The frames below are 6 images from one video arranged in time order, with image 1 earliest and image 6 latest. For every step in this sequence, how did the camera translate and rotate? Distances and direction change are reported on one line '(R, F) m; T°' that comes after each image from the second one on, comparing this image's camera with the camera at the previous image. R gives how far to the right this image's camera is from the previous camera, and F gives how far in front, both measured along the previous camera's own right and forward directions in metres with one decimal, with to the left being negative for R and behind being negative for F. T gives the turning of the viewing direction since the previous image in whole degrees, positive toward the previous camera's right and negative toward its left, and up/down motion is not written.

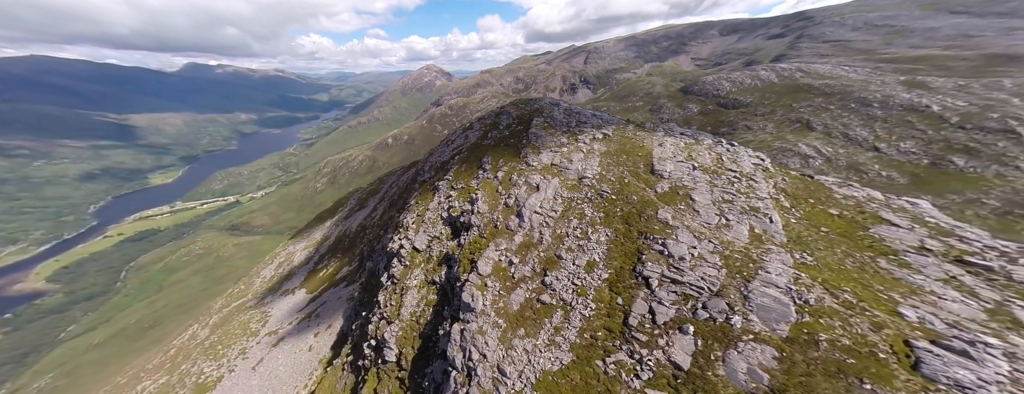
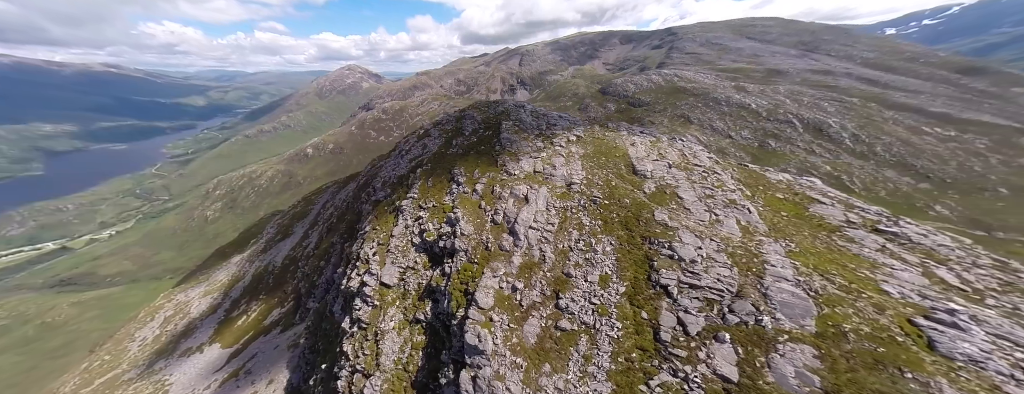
(-6.5, +4.7) m; +12°
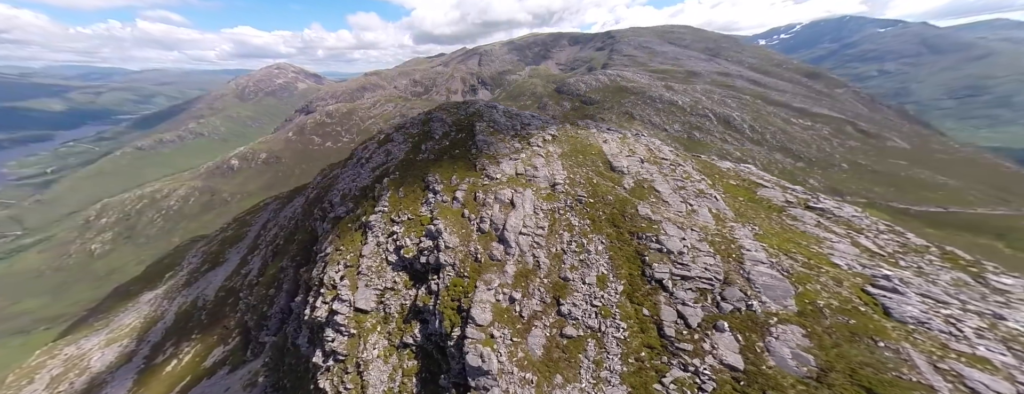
(-3.9, +1.8) m; +9°
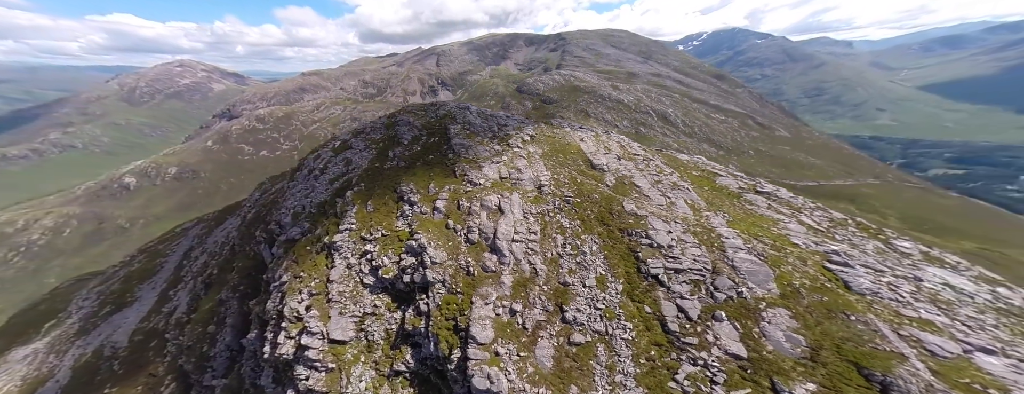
(-4.0, +1.9) m; +9°
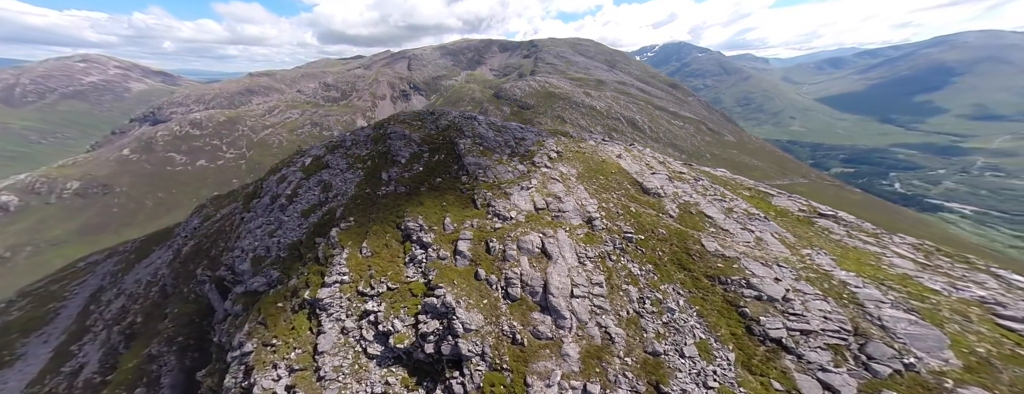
(-8.1, +8.4) m; +6°
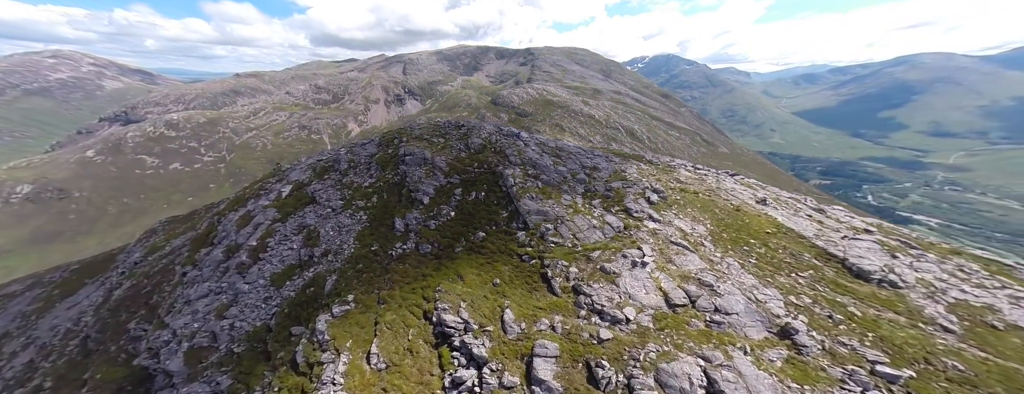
(-8.6, +14.0) m; +2°
